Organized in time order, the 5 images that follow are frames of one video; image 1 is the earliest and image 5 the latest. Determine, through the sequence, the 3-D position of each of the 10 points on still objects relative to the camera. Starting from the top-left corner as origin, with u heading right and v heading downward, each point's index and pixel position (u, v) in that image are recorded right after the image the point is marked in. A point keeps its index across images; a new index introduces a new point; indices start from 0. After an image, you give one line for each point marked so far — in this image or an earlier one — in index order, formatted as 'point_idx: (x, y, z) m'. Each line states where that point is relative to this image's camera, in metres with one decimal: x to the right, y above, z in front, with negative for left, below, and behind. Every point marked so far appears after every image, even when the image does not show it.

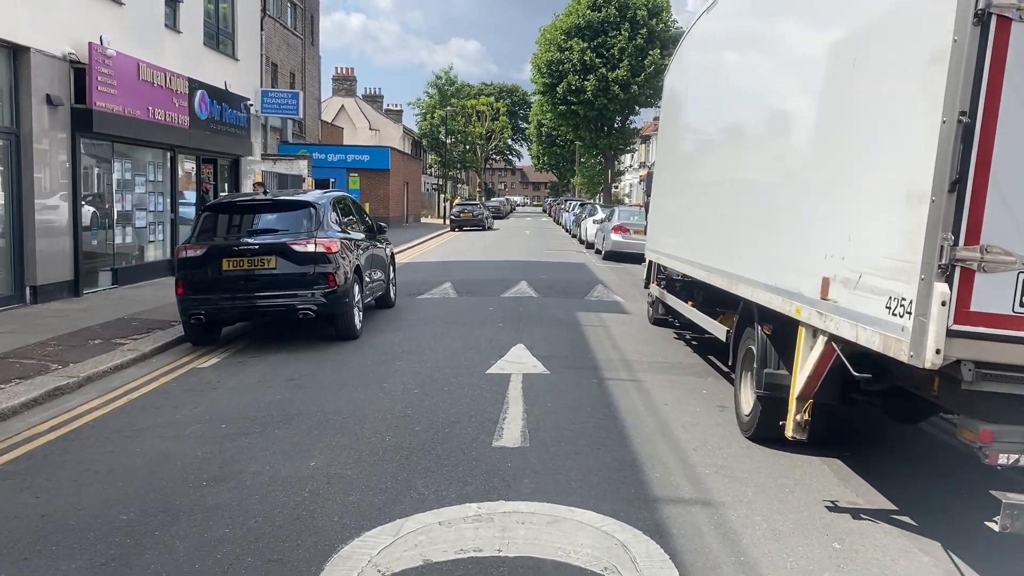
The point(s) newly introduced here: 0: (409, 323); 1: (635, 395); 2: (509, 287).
0: (-1.4, -0.5, +10.9) m
1: (+1.1, -0.9, +7.1) m
2: (-0.1, 0.0, +14.8) m
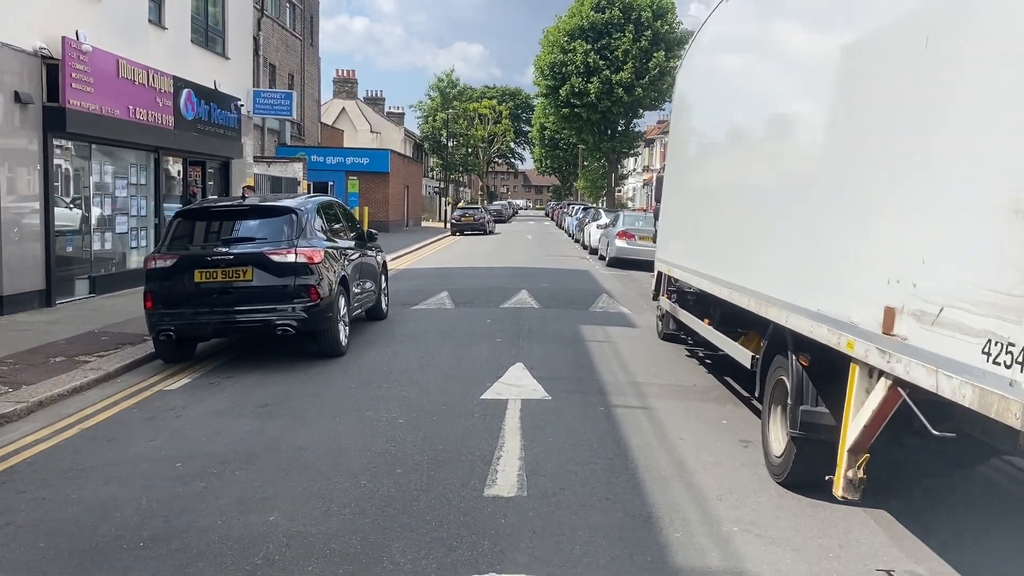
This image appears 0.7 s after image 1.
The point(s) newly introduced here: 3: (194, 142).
0: (-1.4, -0.6, +10.1) m
1: (+1.1, -1.1, +6.4) m
2: (-0.1, -0.1, +14.0) m
3: (-6.3, +2.9, +16.0) m
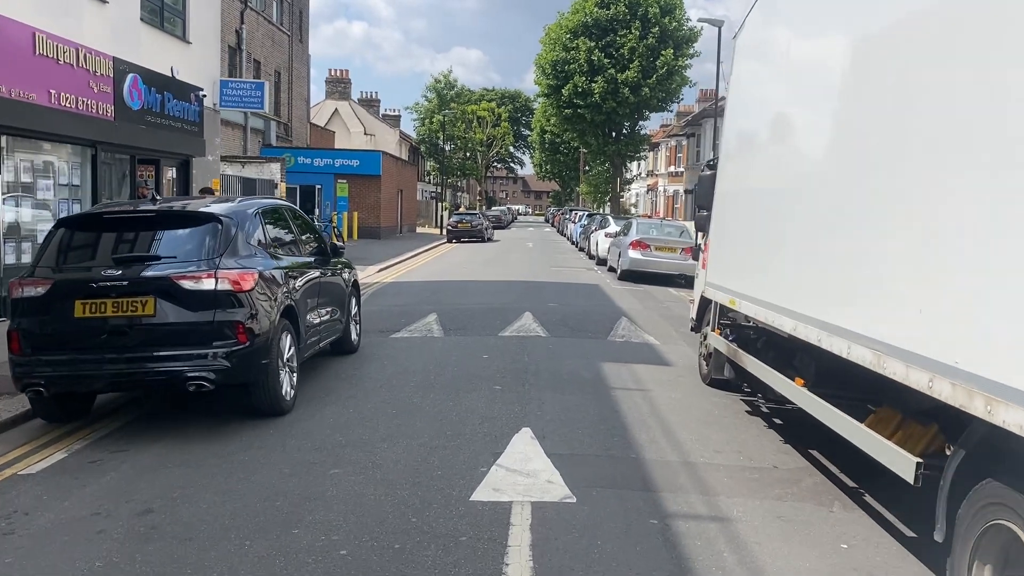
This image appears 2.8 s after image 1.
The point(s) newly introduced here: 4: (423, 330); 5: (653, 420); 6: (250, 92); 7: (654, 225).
0: (-1.4, -0.9, +7.8) m
1: (+1.1, -1.4, +4.1) m
2: (-0.1, -0.5, +11.7) m
3: (-6.2, +2.6, +13.7) m
4: (-1.2, -0.6, +11.0) m
5: (+1.1, -1.1, +6.7) m
6: (-5.6, +4.2, +17.5) m
7: (+3.4, +1.5, +19.7) m
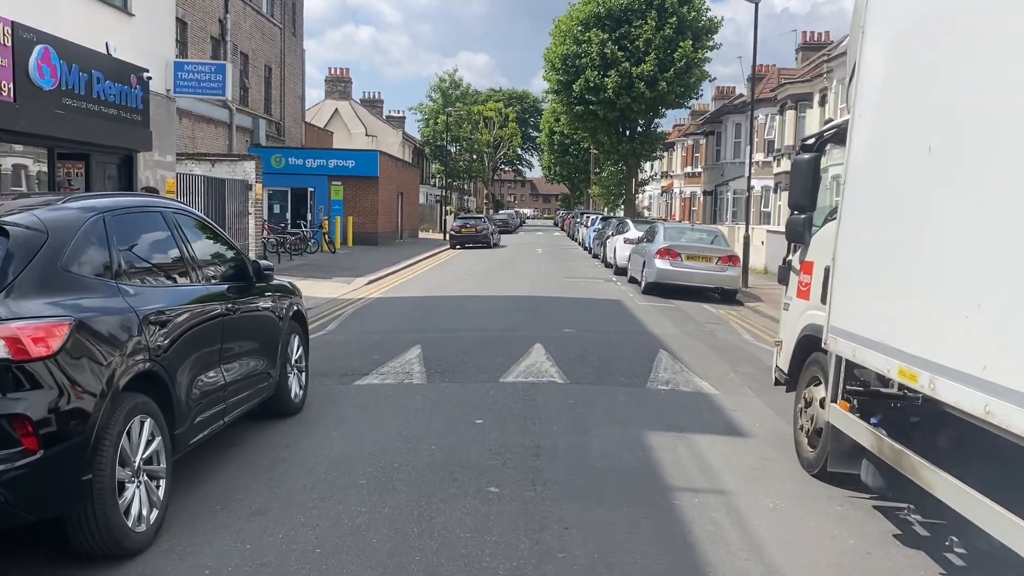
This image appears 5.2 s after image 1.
0: (-1.4, -1.2, +5.1) m
1: (+1.1, -1.6, +1.3) m
2: (0.0, -0.8, +9.0) m
3: (-6.2, +2.2, +11.1) m
4: (-1.1, -0.9, +8.3) m
5: (+1.2, -1.3, +4.0) m
6: (-5.5, +3.9, +14.9) m
7: (+3.6, +1.2, +16.9) m
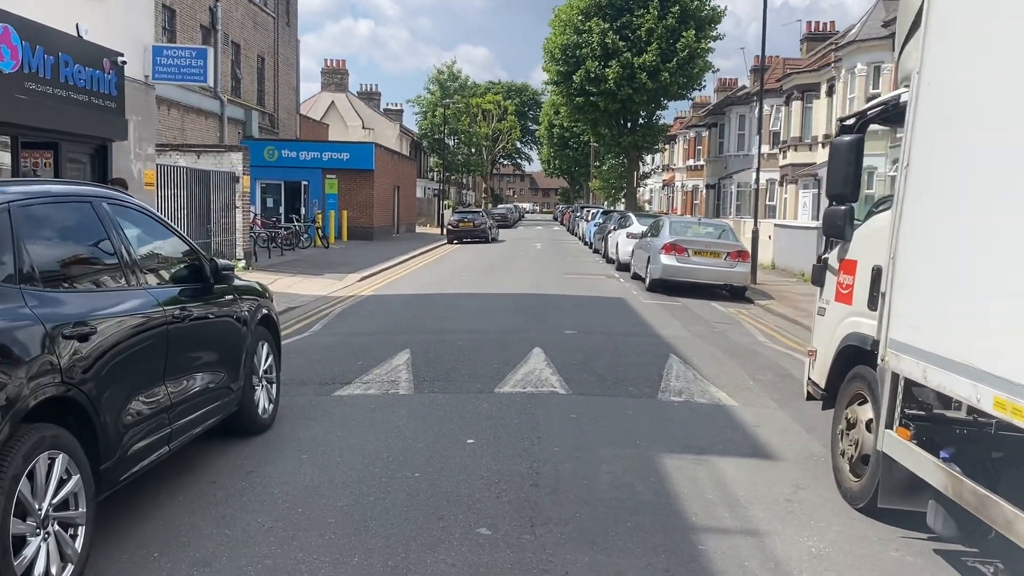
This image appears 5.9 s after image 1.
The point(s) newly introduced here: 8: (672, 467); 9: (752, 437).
0: (-1.4, -1.2, +4.3) m
1: (+1.1, -1.7, +0.6) m
2: (0.0, -0.7, +8.2) m
3: (-6.2, +2.2, +10.3) m
4: (-1.2, -0.9, +7.5) m
5: (+1.1, -1.4, +3.2) m
6: (-5.6, +3.9, +14.1) m
7: (+3.5, +1.3, +16.2) m
8: (+1.0, -1.1, +5.2) m
9: (+1.7, -1.1, +5.9) m
